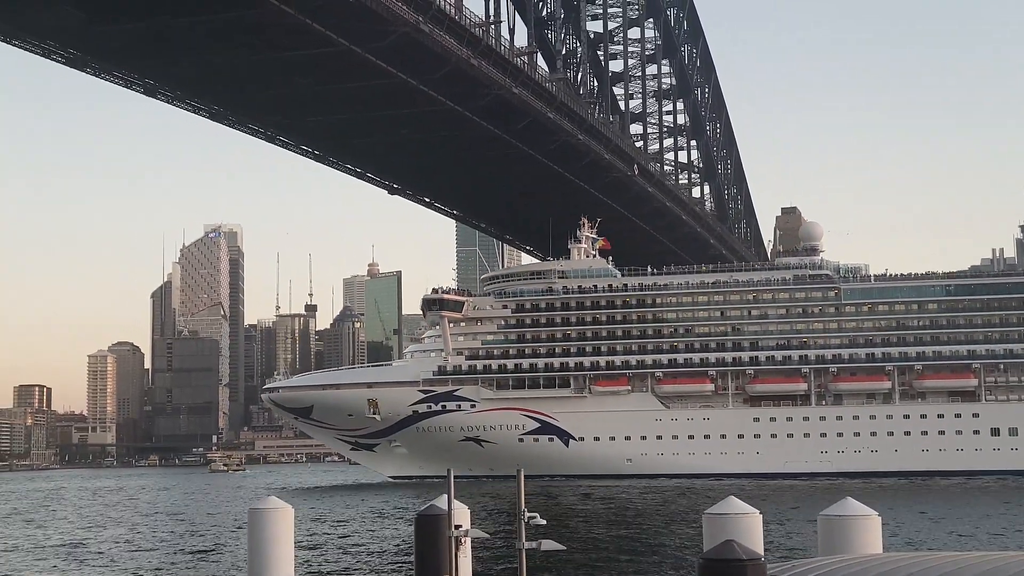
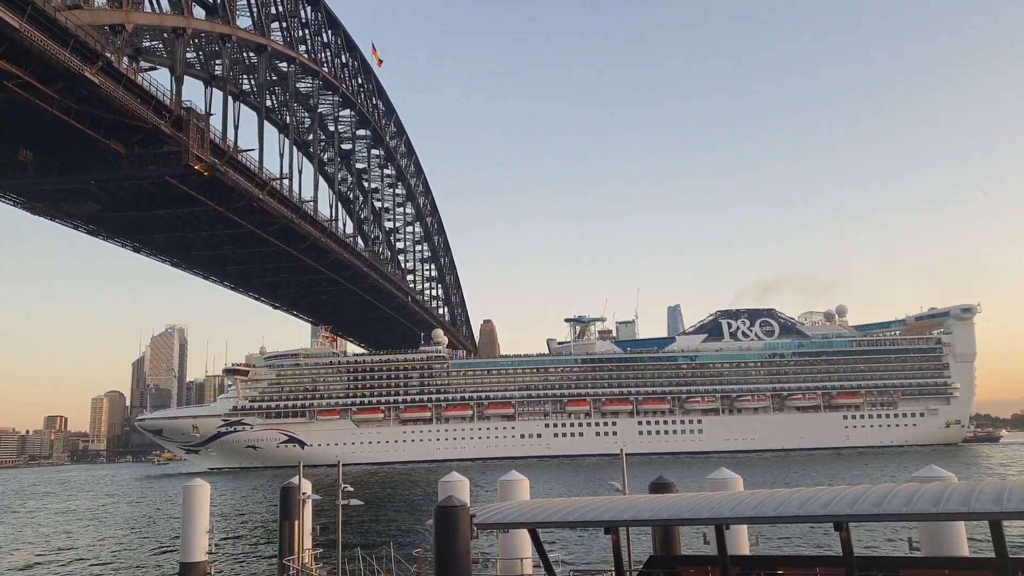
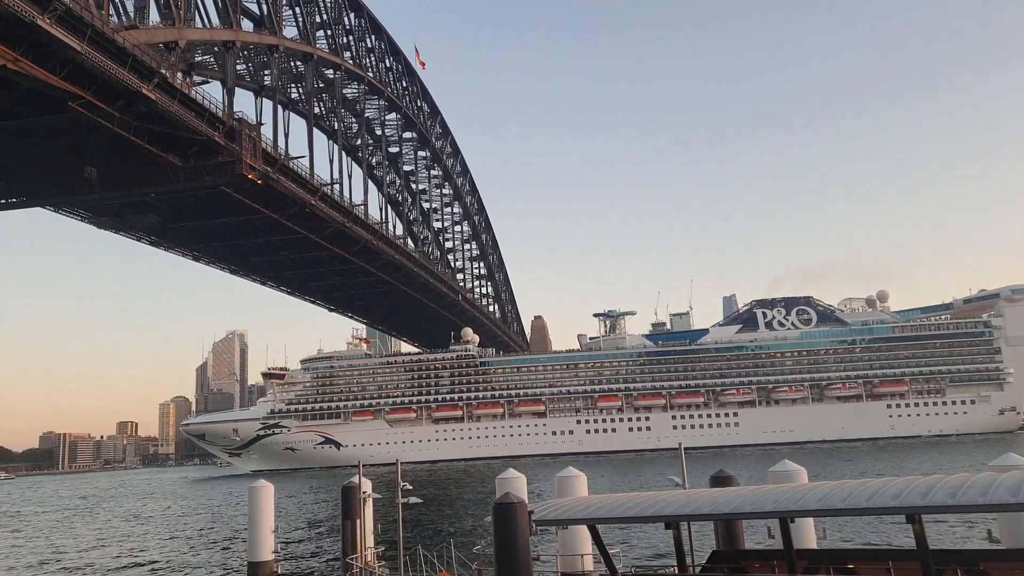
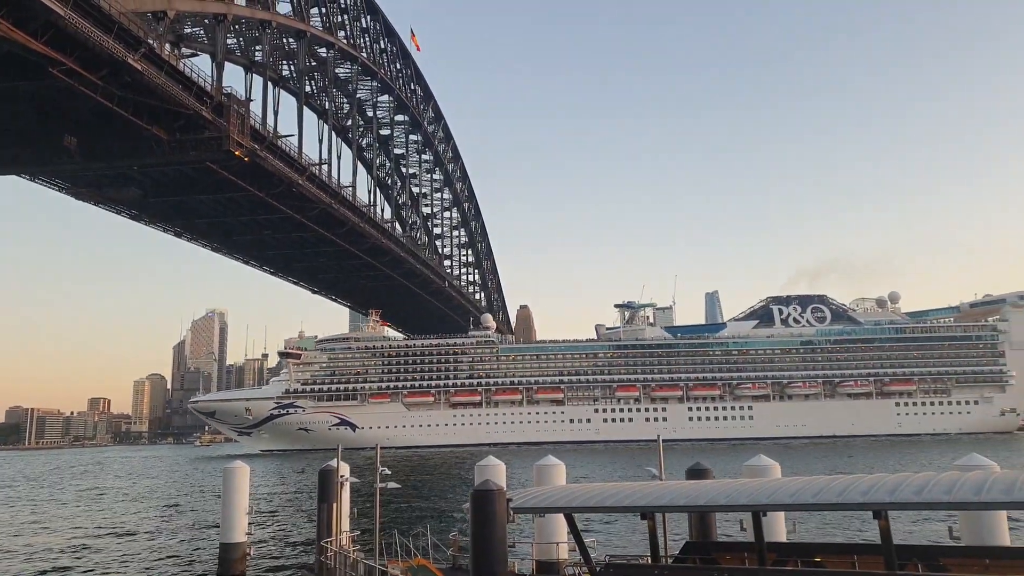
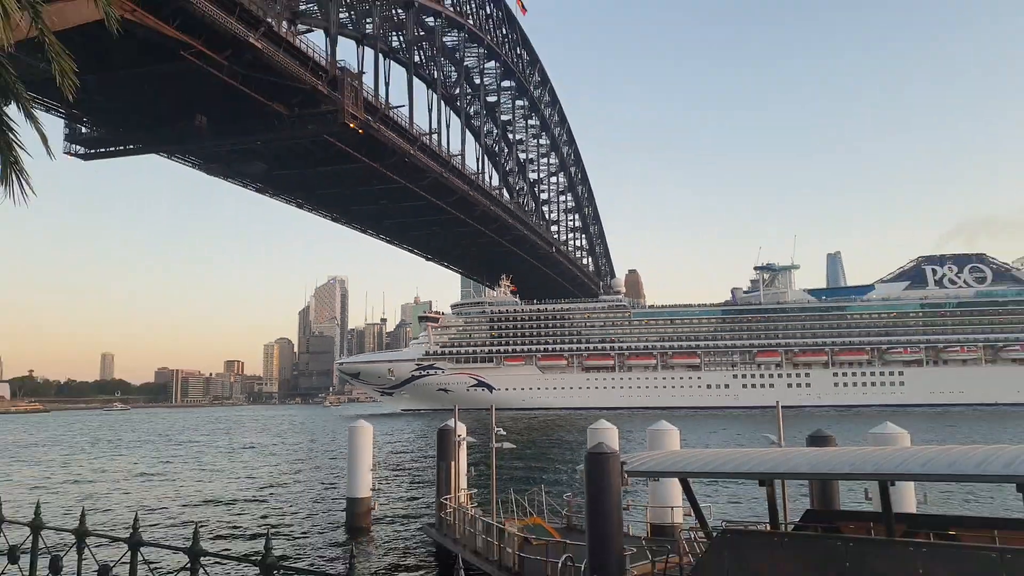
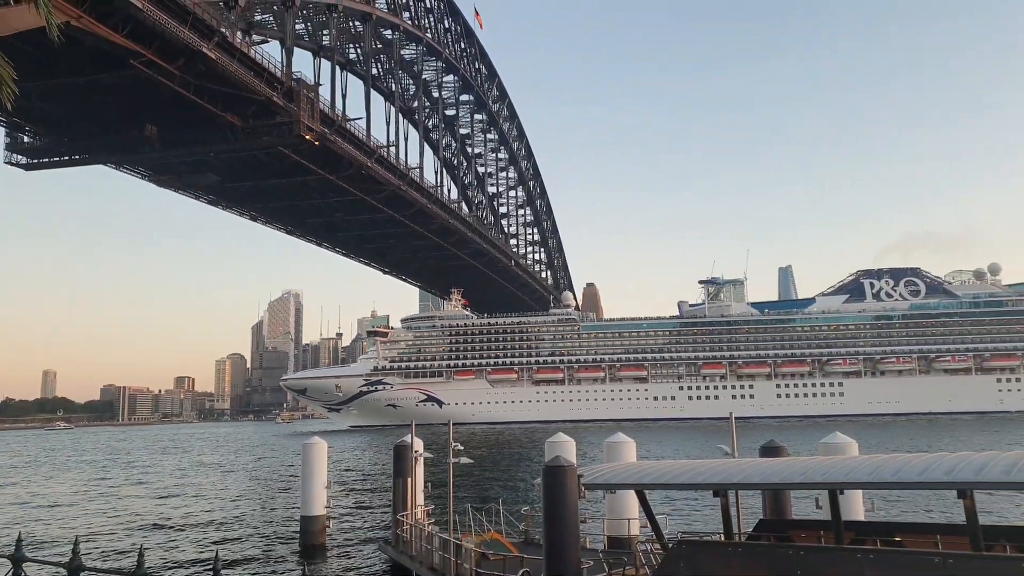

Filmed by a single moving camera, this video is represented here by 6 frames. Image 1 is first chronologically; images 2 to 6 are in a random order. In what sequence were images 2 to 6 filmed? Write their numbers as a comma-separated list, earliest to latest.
5, 6, 4, 2, 3
